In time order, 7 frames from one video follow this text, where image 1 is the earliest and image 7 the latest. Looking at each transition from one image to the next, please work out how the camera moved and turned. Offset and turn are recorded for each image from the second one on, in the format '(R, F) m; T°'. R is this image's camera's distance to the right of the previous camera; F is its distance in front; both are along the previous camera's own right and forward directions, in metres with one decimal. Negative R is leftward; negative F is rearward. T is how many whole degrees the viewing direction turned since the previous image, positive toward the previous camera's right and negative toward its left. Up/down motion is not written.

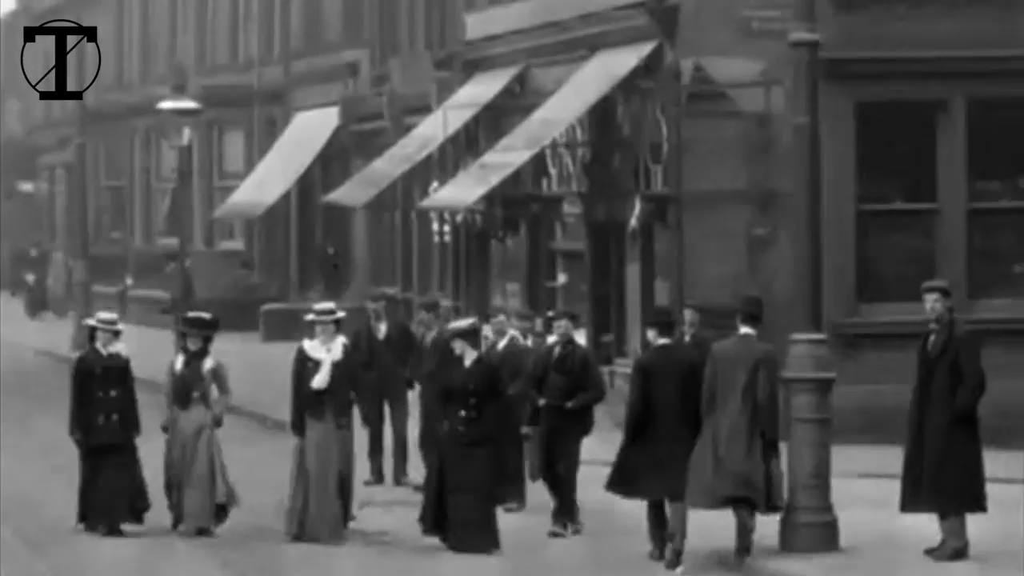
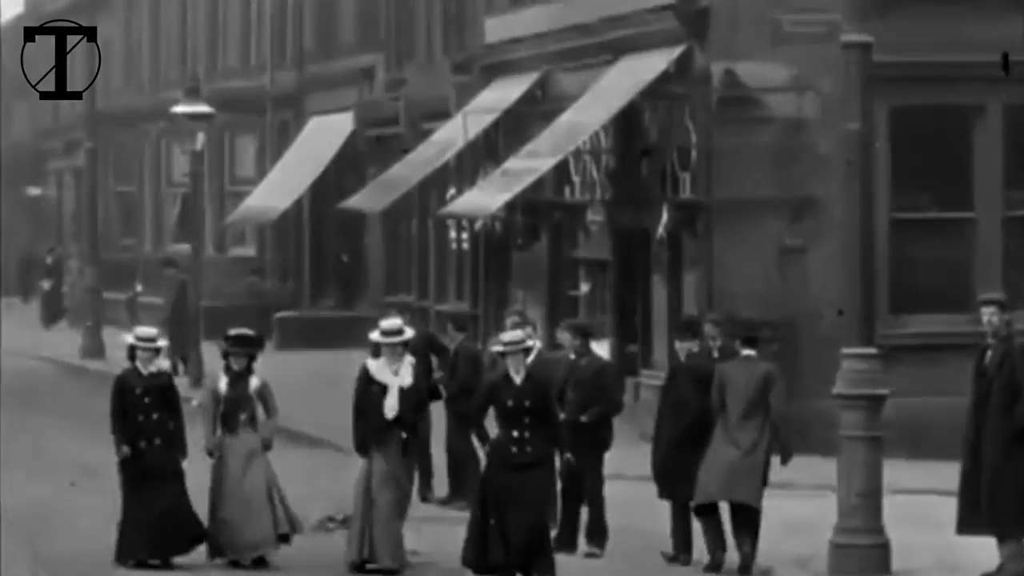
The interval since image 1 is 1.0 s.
(-0.1, +0.6) m; 0°
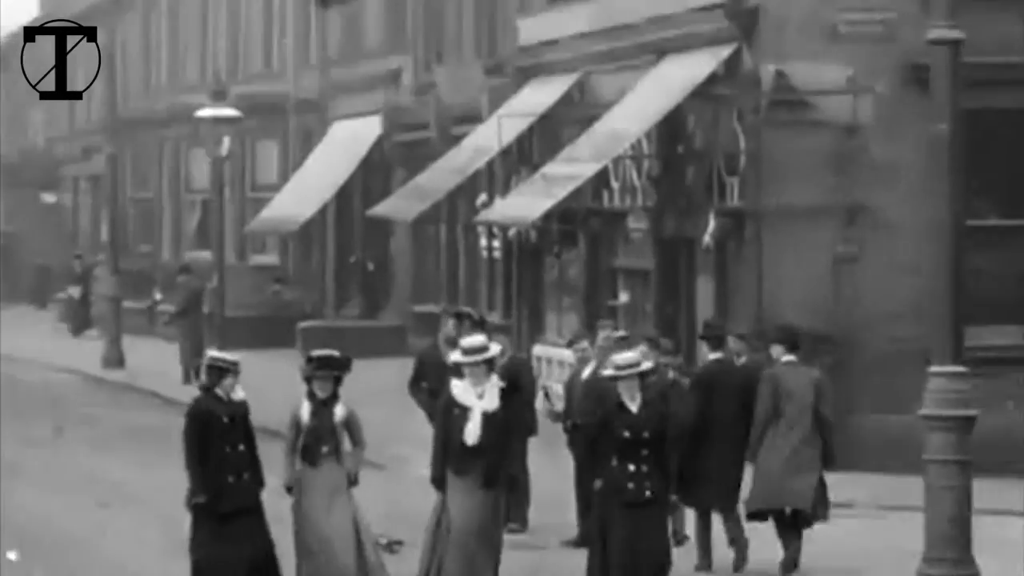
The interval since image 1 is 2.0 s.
(-0.2, +0.9) m; 0°
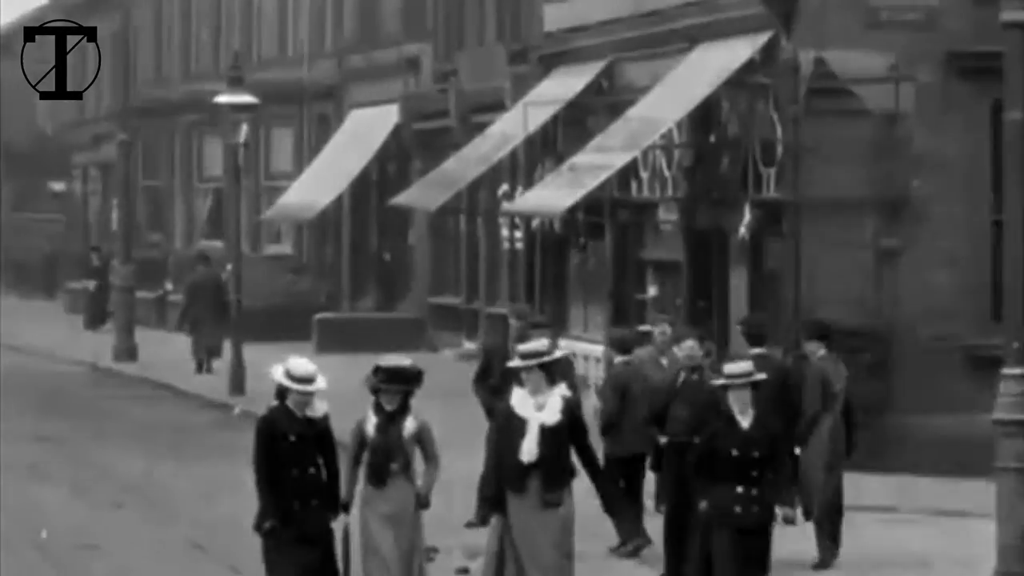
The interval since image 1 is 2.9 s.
(-0.2, +0.7) m; 0°
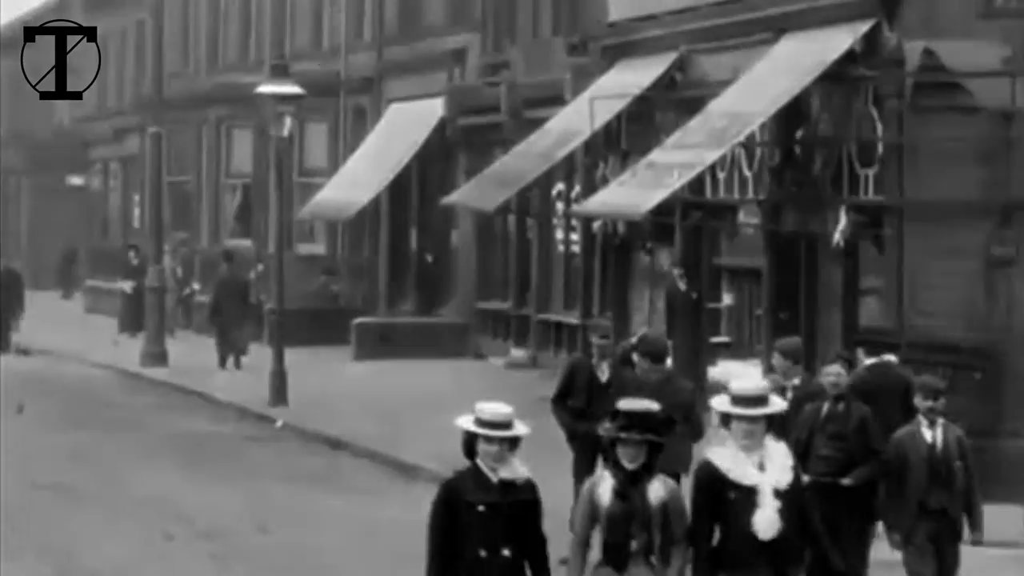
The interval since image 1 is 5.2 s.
(-0.4, +1.7) m; 0°
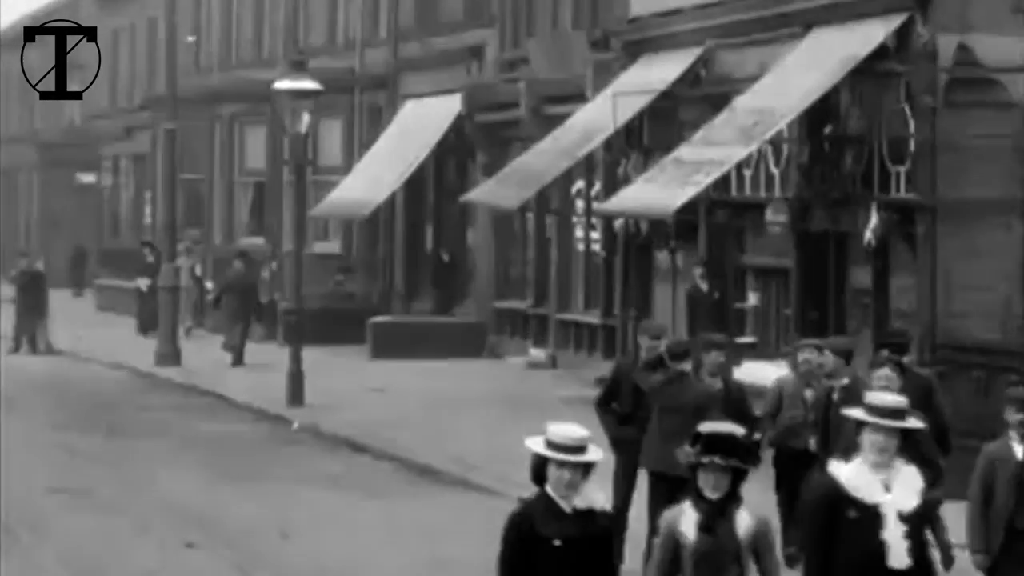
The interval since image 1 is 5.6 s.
(-0.1, +0.4) m; 0°
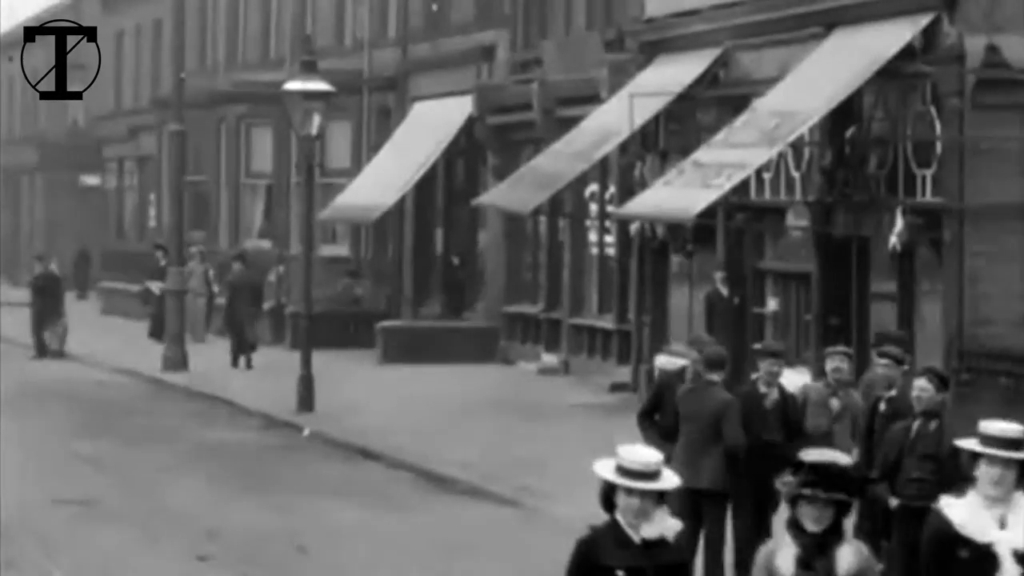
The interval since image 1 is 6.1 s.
(-0.1, +0.4) m; 0°
